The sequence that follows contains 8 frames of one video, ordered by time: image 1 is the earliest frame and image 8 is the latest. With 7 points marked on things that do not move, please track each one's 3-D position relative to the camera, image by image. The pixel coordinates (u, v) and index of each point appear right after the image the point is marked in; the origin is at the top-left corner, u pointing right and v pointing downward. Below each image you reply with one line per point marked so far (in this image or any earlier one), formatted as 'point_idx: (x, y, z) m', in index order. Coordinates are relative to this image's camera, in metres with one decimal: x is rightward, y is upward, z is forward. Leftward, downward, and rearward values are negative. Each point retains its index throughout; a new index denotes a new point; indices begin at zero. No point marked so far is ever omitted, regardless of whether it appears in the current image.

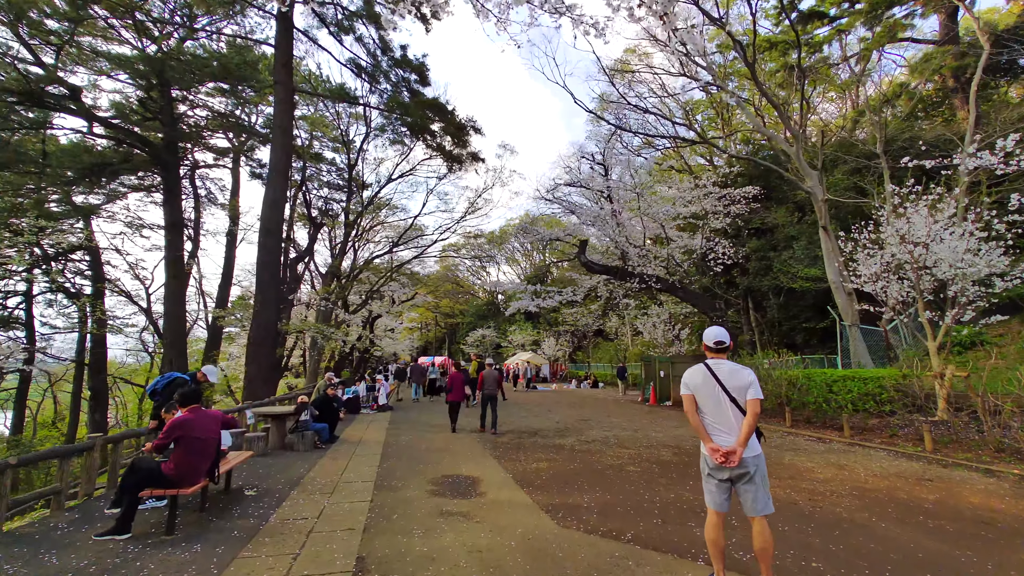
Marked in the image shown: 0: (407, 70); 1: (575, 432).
0: (-2.9, +6.1, +12.6) m
1: (+1.1, -2.8, +8.7) m
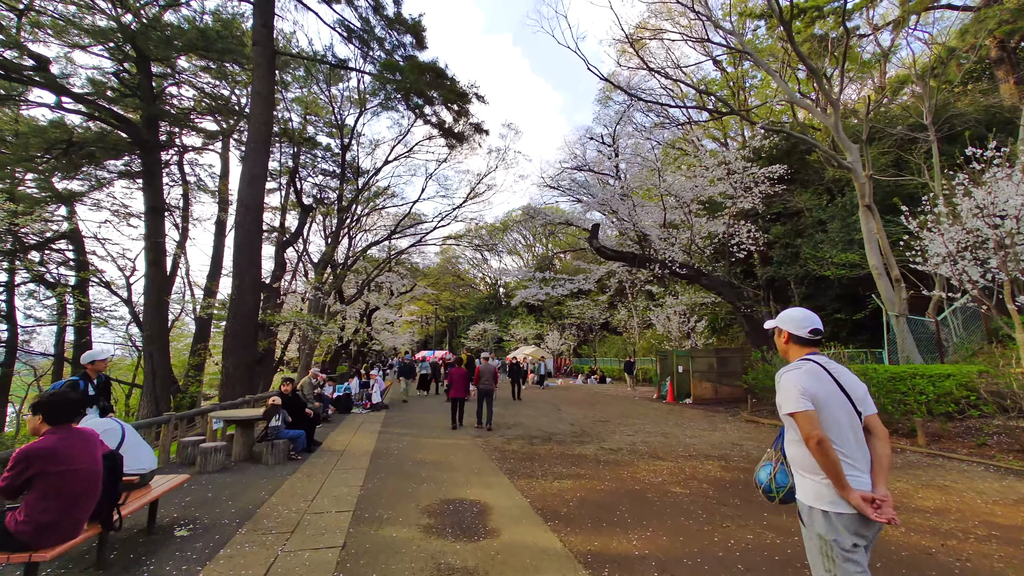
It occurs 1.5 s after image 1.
0: (-2.7, +6.4, +11.3) m
1: (+1.3, -2.5, +7.5) m
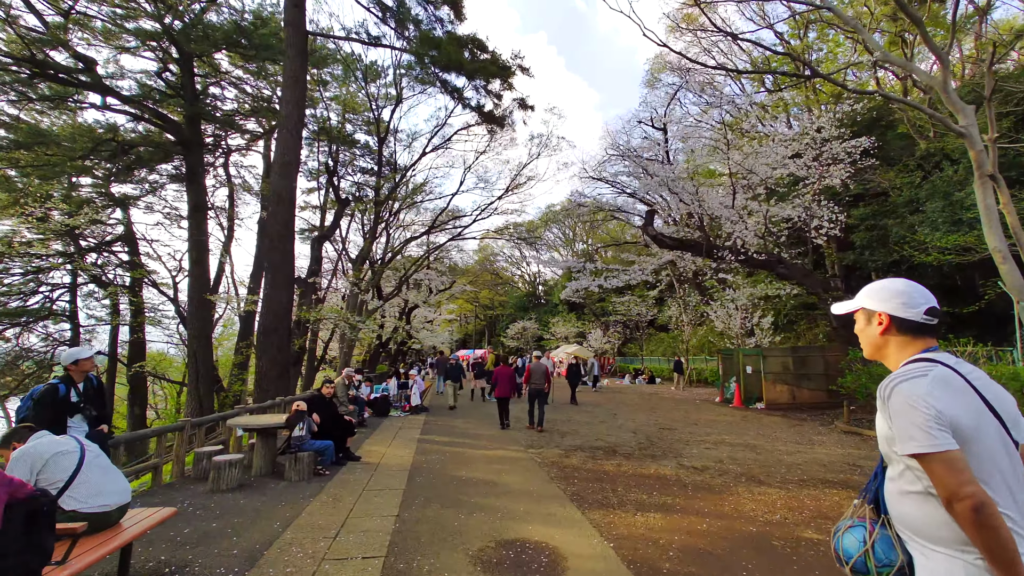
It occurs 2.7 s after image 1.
0: (-1.7, +6.6, +10.4) m
1: (+2.1, -2.3, +6.3) m
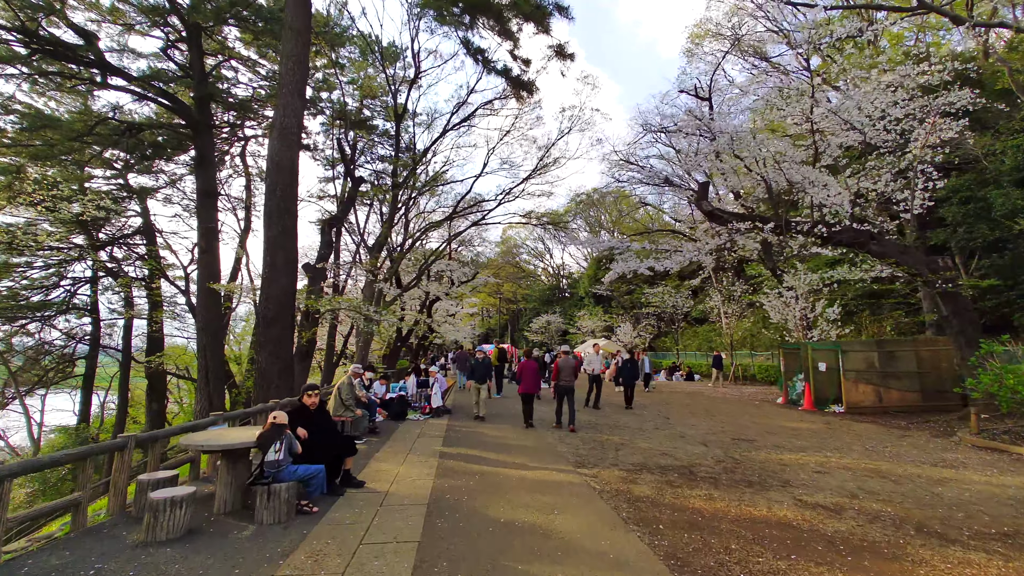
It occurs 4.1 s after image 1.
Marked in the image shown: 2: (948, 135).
0: (-1.0, +6.9, +9.0) m
1: (+2.7, -2.0, +4.8) m
2: (+9.7, +3.4, +10.3) m
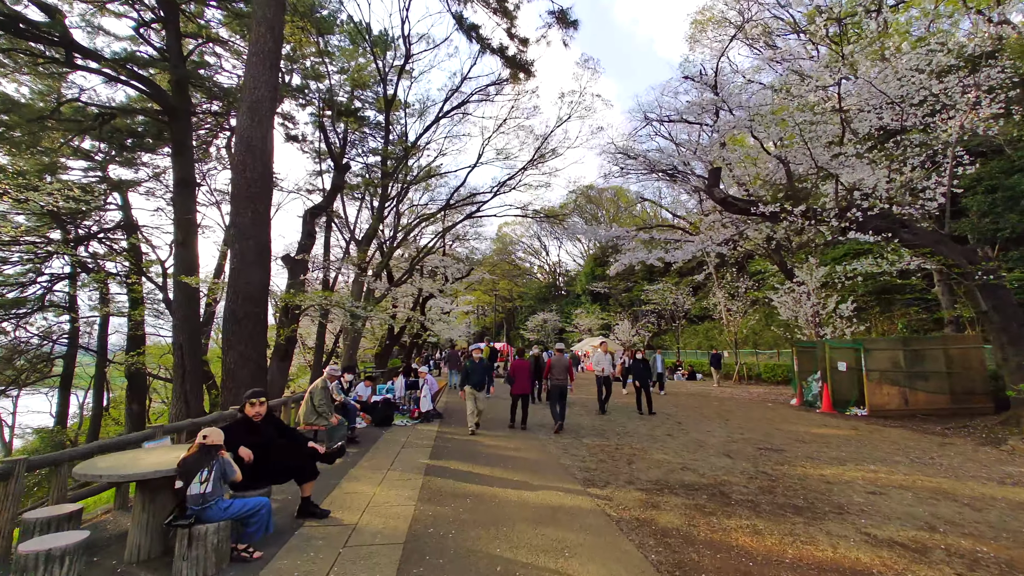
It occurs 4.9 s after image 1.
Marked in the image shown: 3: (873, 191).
0: (-1.1, +7.0, +8.1) m
1: (+2.6, -1.9, +4.0) m
2: (+9.6, +3.5, +9.6) m
3: (+7.3, +2.0, +9.0) m
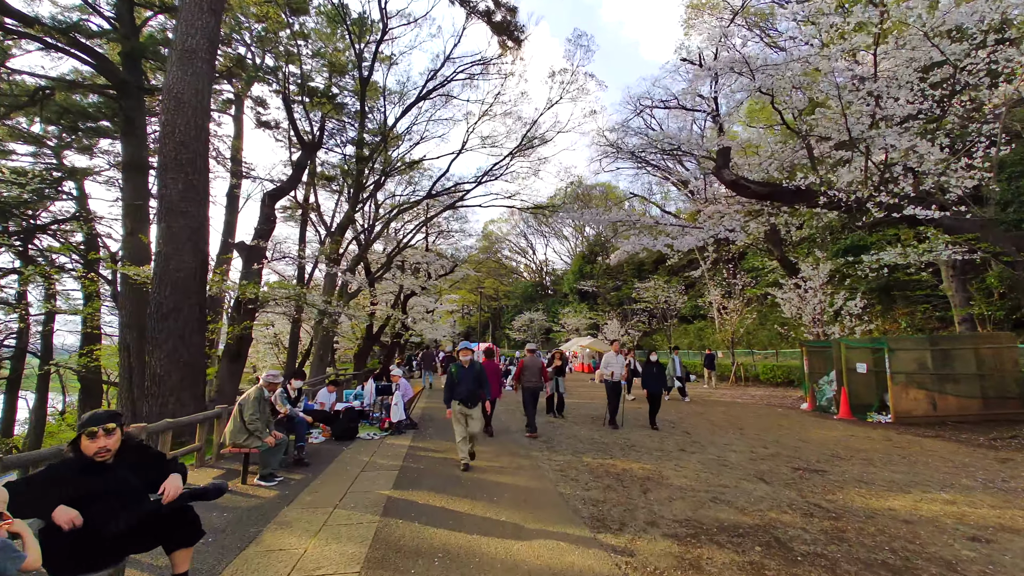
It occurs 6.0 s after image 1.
0: (-1.3, +7.2, +6.9) m
1: (+2.5, -1.7, +2.9) m
2: (+9.4, +3.7, +8.7) m
3: (+7.1, +2.1, +8.1) m
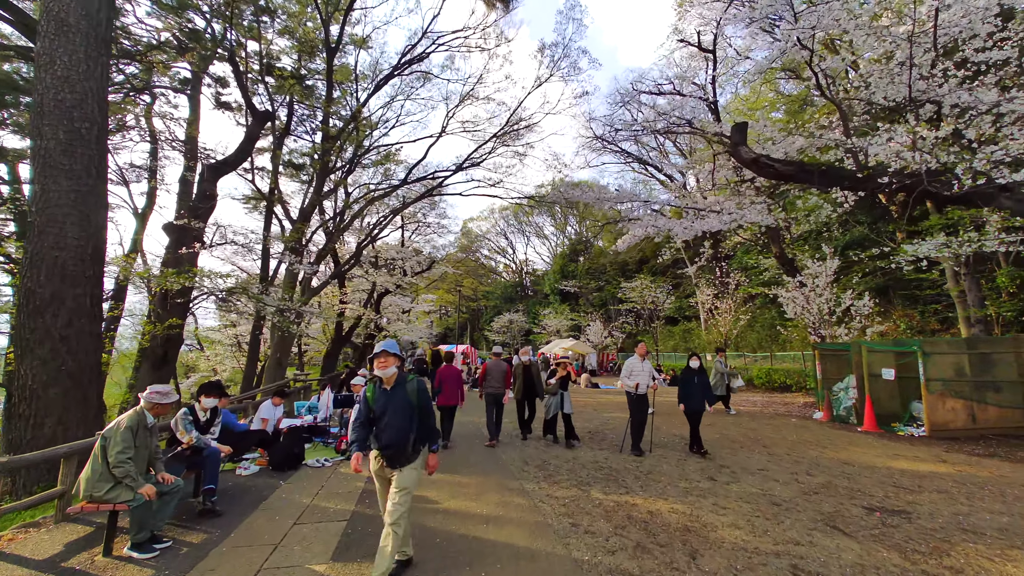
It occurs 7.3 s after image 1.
0: (-1.4, +7.3, +5.6) m
1: (+2.6, -1.6, +1.8) m
2: (+9.1, +3.7, +7.9) m
3: (+6.9, +2.2, +7.1) m
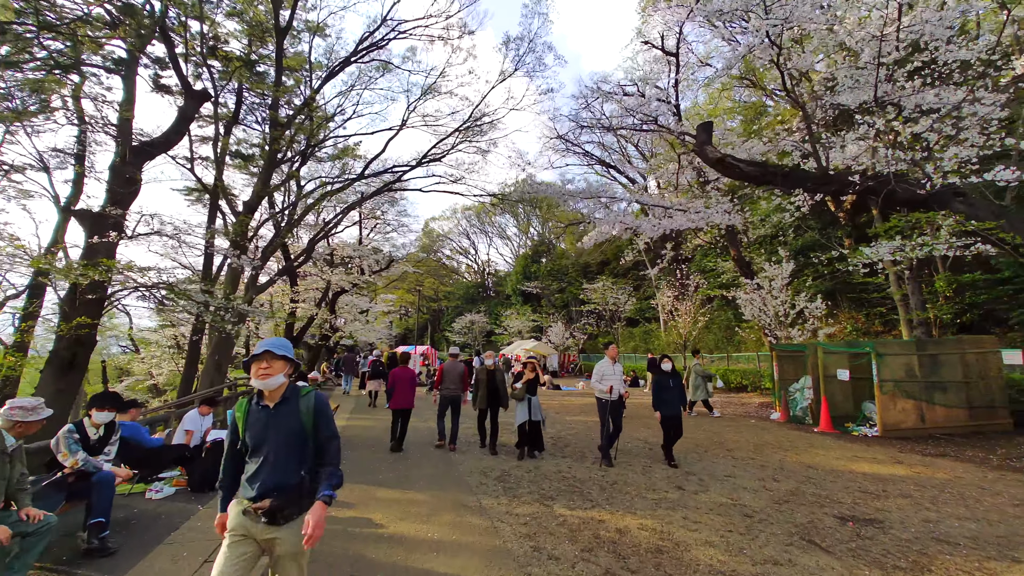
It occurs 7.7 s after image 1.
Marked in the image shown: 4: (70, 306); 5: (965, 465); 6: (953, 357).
0: (-1.8, +7.4, +5.1) m
1: (+2.4, -1.6, +1.6) m
2: (+8.5, +3.6, +8.2) m
3: (+6.3, +2.1, +7.3) m
4: (-6.3, -0.3, +6.4) m
5: (+5.7, -2.2, +5.6) m
6: (+7.4, -1.2, +7.6) m
